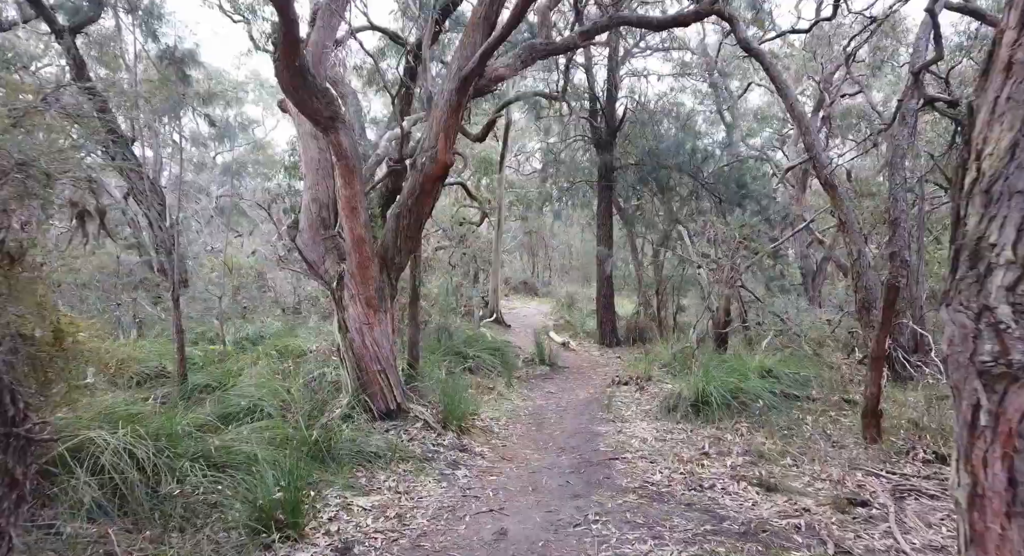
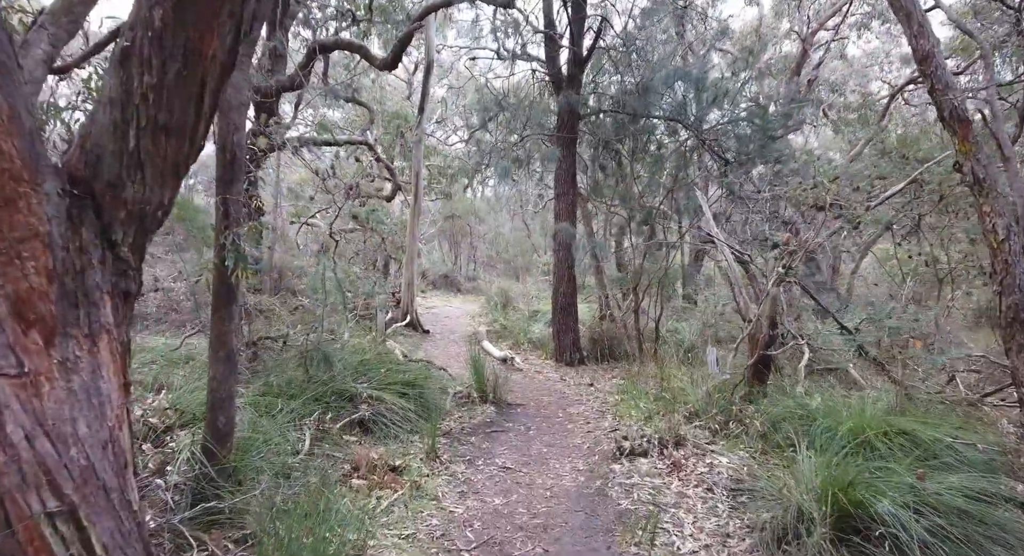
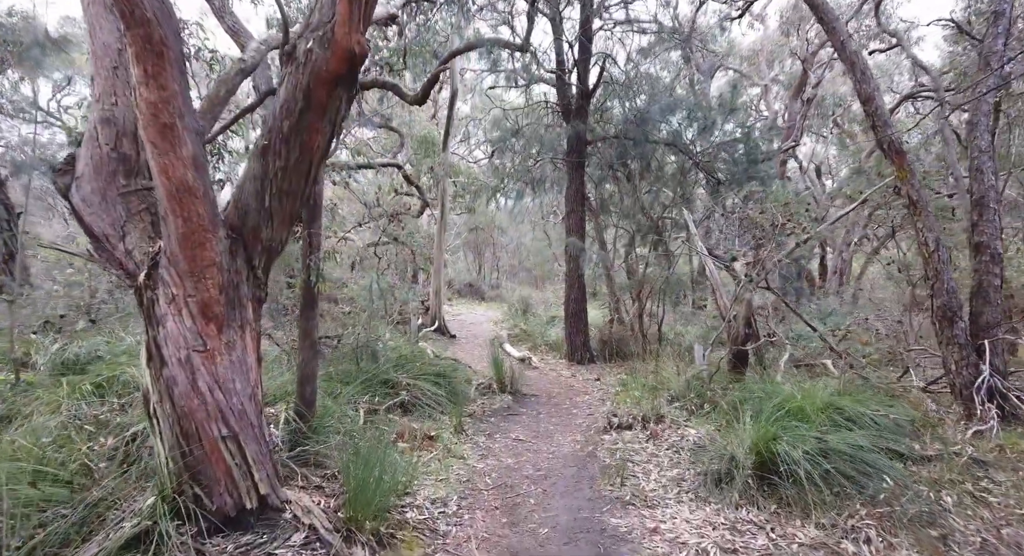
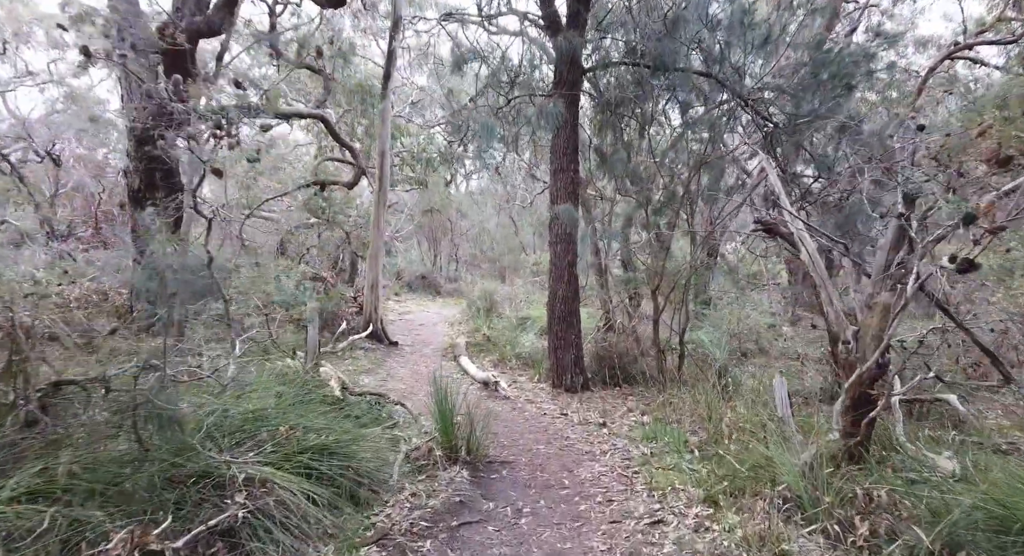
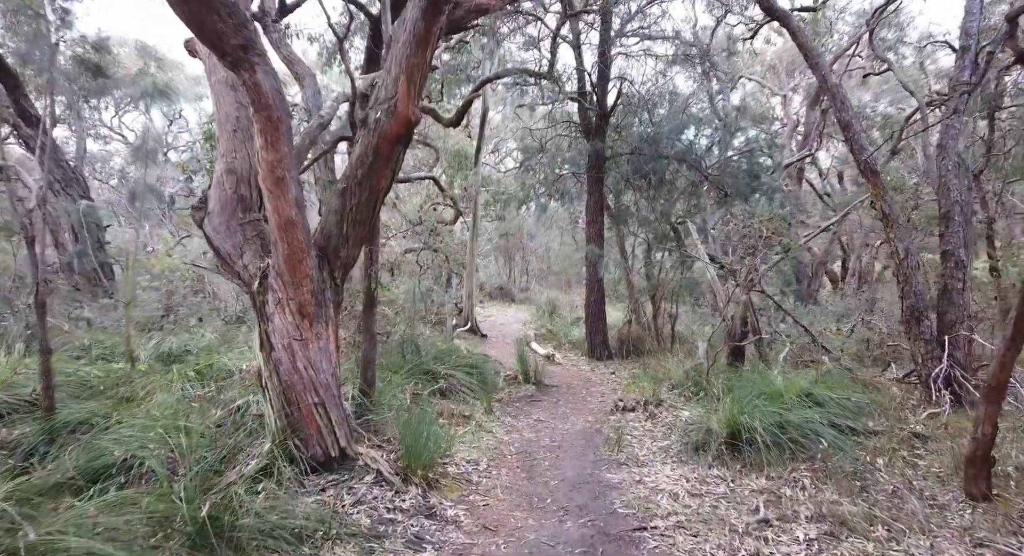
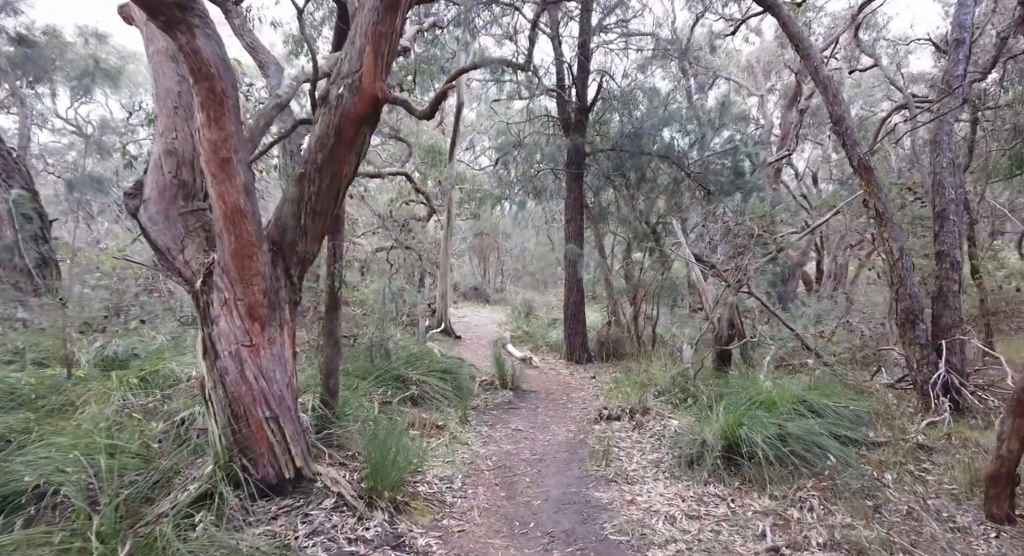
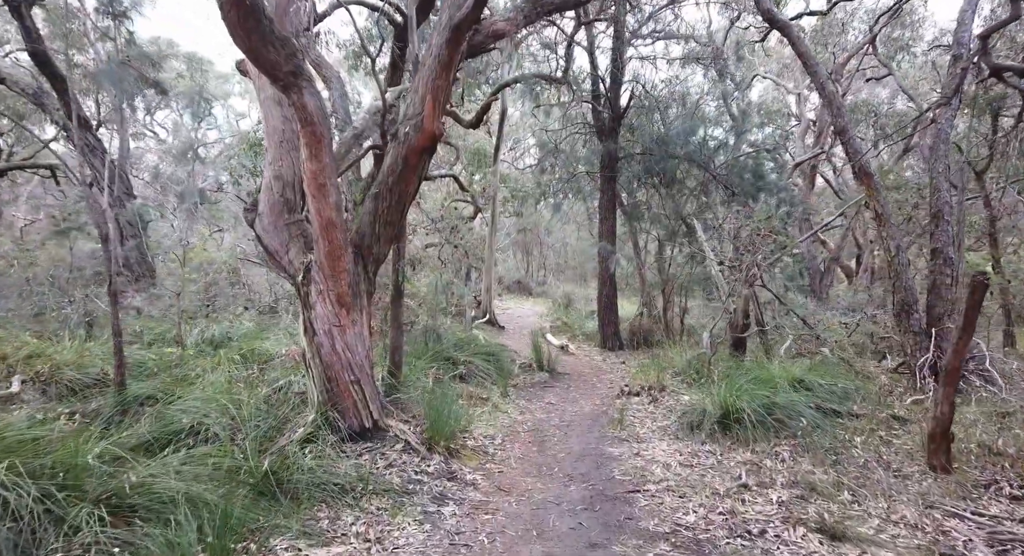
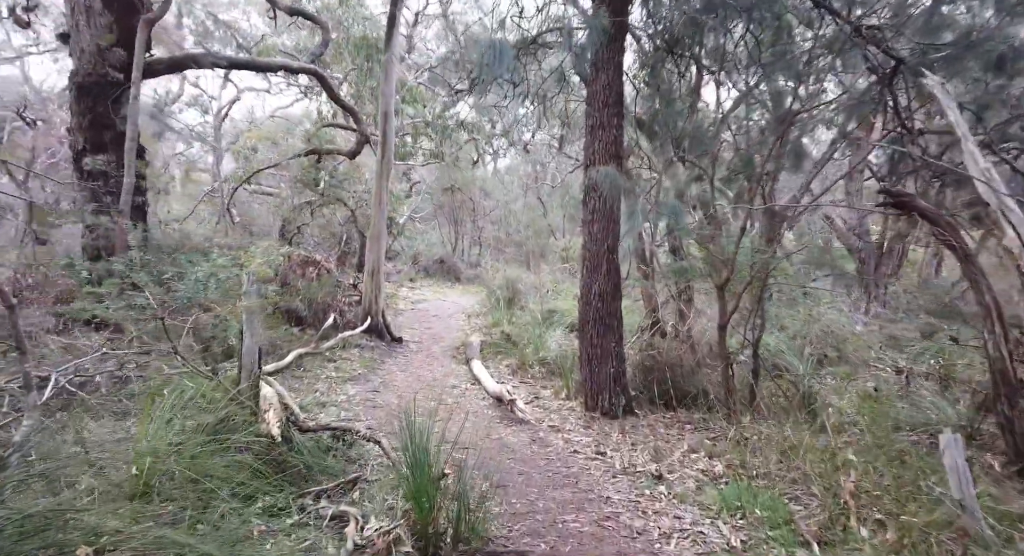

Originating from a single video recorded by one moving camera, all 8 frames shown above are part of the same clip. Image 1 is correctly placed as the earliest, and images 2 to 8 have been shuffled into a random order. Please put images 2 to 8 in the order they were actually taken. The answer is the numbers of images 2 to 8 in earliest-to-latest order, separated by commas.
7, 5, 6, 3, 2, 4, 8
